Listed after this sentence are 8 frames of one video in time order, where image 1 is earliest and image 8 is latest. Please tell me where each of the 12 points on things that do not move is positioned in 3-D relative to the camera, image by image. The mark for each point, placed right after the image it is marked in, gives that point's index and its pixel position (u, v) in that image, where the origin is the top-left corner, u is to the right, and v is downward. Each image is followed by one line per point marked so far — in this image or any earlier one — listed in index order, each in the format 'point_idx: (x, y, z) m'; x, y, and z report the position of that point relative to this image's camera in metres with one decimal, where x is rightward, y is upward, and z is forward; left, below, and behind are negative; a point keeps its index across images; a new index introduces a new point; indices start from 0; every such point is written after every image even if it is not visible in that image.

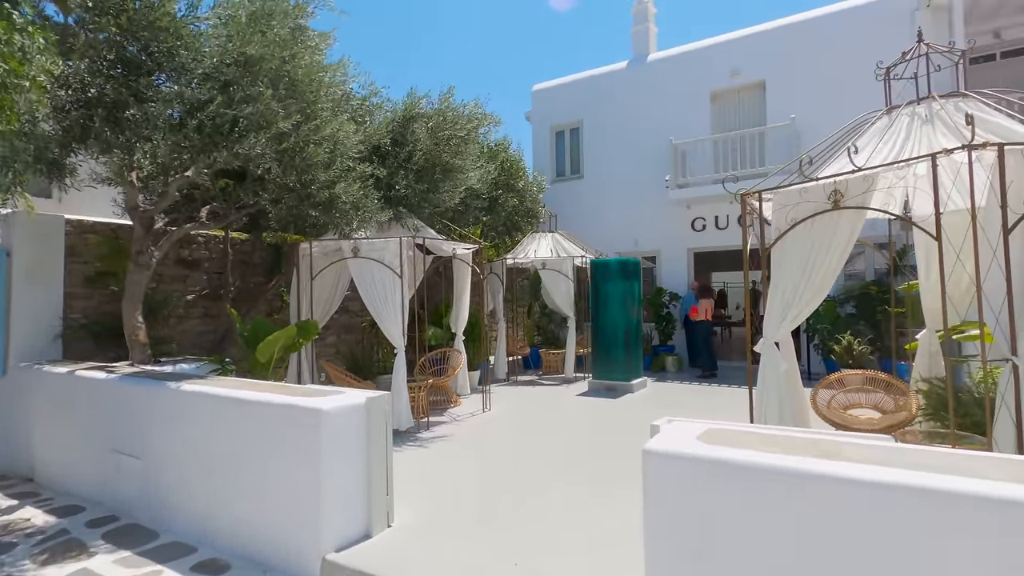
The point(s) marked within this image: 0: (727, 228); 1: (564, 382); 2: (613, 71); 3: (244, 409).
0: (+4.9, +1.3, +12.2) m
1: (+1.0, -1.9, +10.7) m
2: (+2.6, +5.6, +13.9) m
3: (-2.0, -0.9, +4.1) m
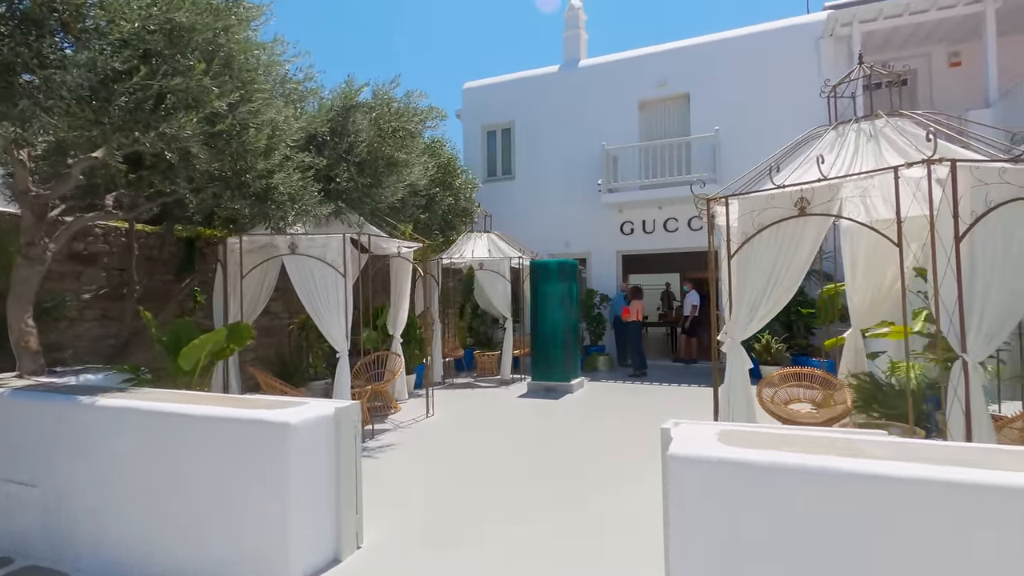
0: (+3.4, +1.3, +12.7) m
1: (-0.2, -1.9, +10.6) m
2: (+0.8, +5.6, +14.0) m
3: (-2.1, -0.9, +3.5) m
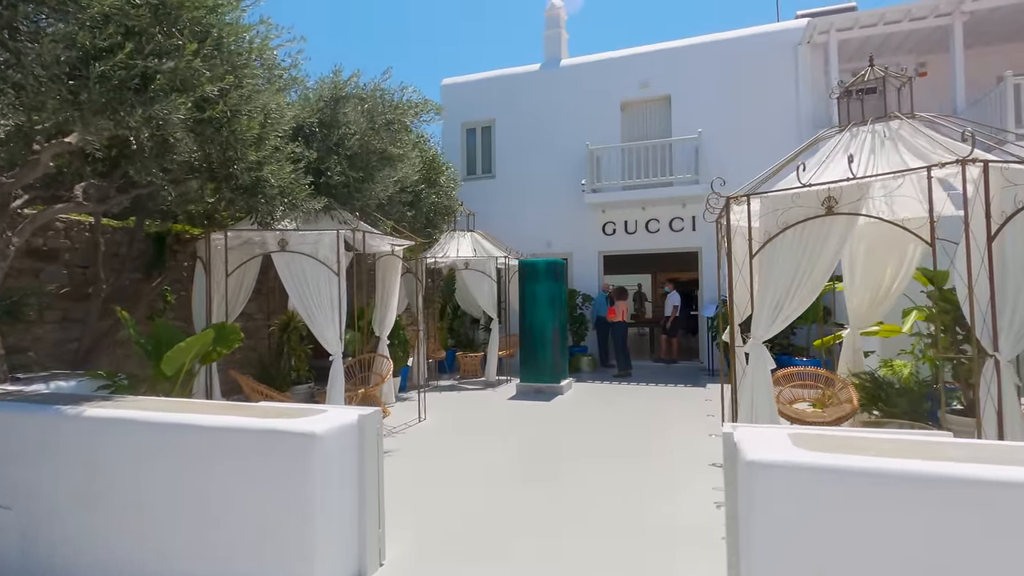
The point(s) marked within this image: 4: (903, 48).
0: (+3.0, +1.3, +12.7) m
1: (-0.5, -1.9, +10.4) m
2: (+0.3, +5.6, +13.8) m
3: (-1.9, -0.9, +3.2) m
4: (+8.2, +5.1, +11.3) m
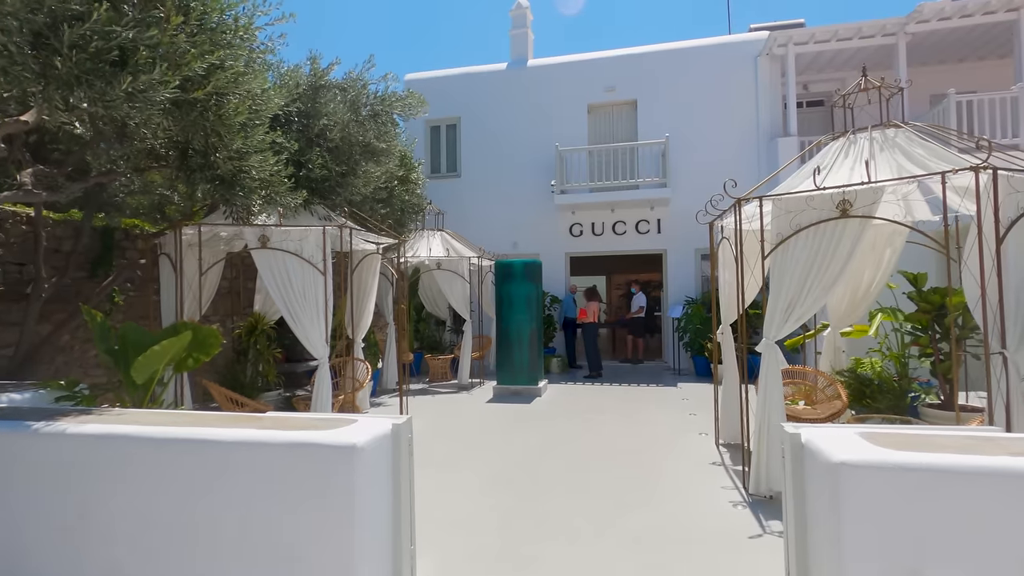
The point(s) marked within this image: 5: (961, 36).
0: (+2.2, +1.3, +12.9) m
1: (-1.0, -1.9, +10.1) m
2: (-0.5, +5.5, +13.7) m
3: (-1.6, -0.9, +2.9) m
4: (+7.6, +5.0, +12.1) m
5: (+8.9, +5.0, +10.7) m
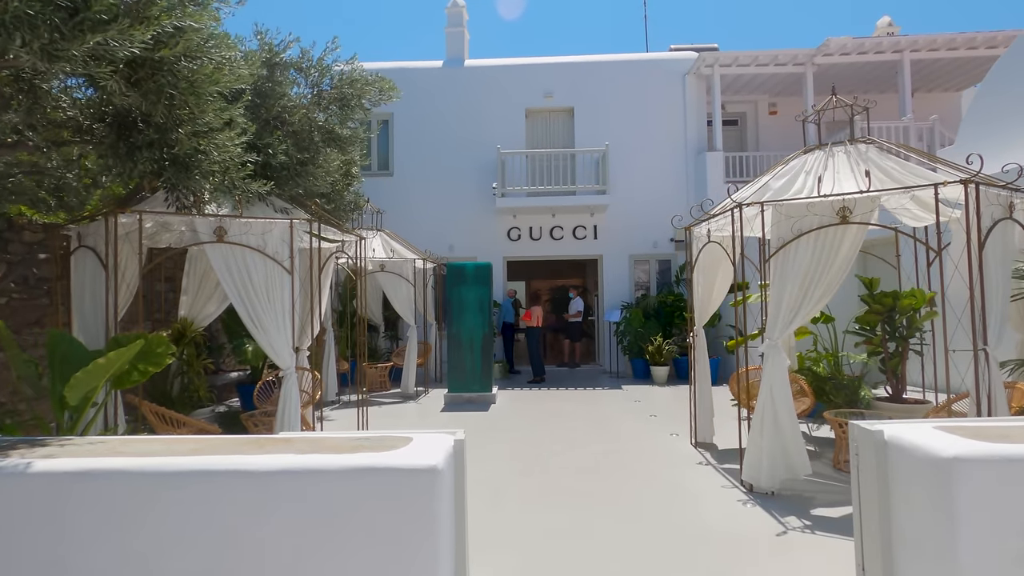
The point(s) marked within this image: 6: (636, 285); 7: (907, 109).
0: (+0.7, +1.1, +12.9) m
1: (-1.9, -2.0, +9.6) m
2: (-2.1, +5.4, +13.2) m
3: (-1.1, -0.9, +2.3) m
4: (+6.1, +4.9, +13.1) m
5: (+7.7, +4.9, +12.1) m
6: (+3.0, +0.1, +12.9) m
7: (+8.3, +3.8, +11.3) m
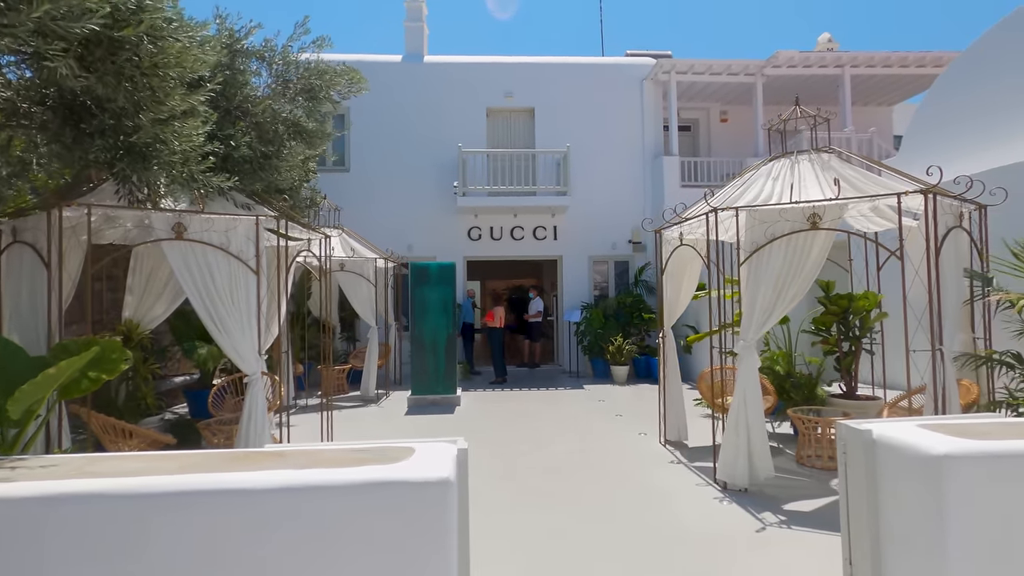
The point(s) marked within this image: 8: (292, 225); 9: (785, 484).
0: (-0.2, +1.1, +12.8) m
1: (-2.5, -2.0, +9.3) m
2: (-3.1, +5.4, +12.9) m
3: (-1.1, -0.9, +2.1) m
4: (+5.2, +4.9, +13.6) m
5: (+6.9, +4.9, +12.7) m
6: (+2.0, +0.1, +13.1) m
7: (+7.5, +3.8, +12.0) m
8: (-2.5, +0.7, +6.1) m
9: (+2.6, -1.8, +5.0) m
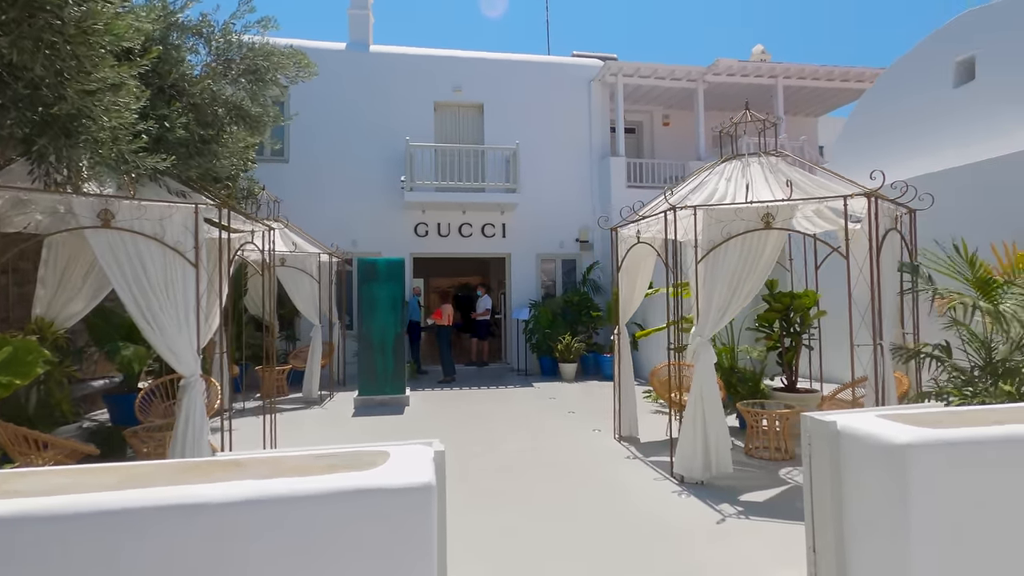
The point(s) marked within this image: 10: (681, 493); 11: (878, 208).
0: (-1.5, +1.2, +12.6) m
1: (-3.4, -1.9, +8.8) m
2: (-4.3, +5.5, +12.4) m
3: (-1.1, -0.9, +1.9) m
4: (+3.8, +4.9, +14.0) m
5: (+5.6, +4.9, +13.3) m
6: (+0.8, +0.1, +13.1) m
7: (+6.3, +3.8, +12.7) m
8: (-3.0, +0.8, +5.7) m
9: (+2.2, -1.8, +5.2) m
10: (+1.5, -1.8, +4.8) m
11: (+3.2, +0.7, +4.7) m
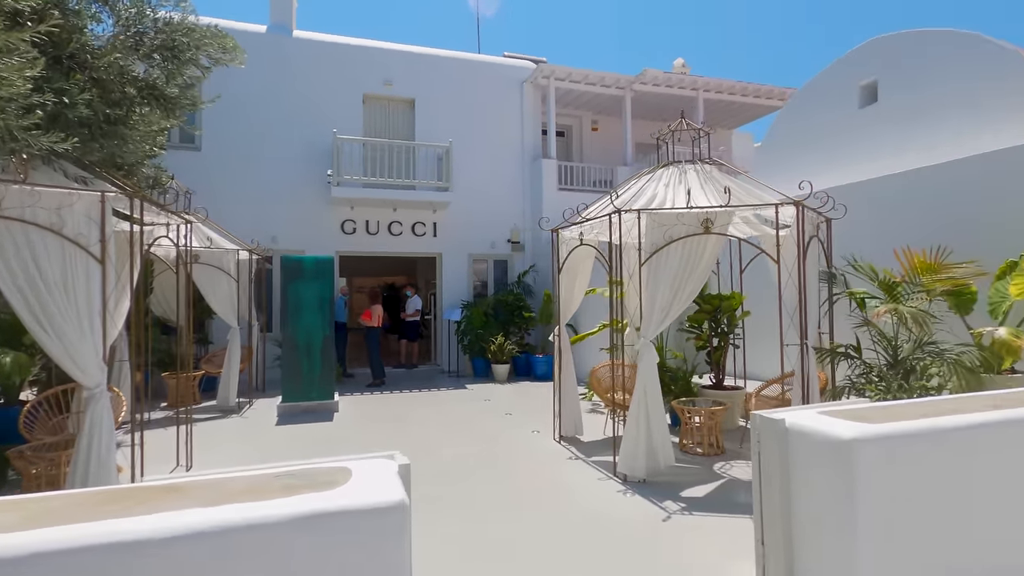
0: (-3.0, +1.2, +12.2) m
1: (-4.4, -1.9, +8.2) m
2: (-5.7, +5.5, +11.5) m
3: (-1.1, -0.9, +1.6) m
4: (+2.0, +4.9, +14.3) m
5: (+3.9, +4.9, +13.9) m
6: (-0.9, +0.1, +13.0) m
7: (+4.7, +3.7, +13.4) m
8: (-3.5, +0.8, +5.1) m
9: (+1.6, -1.8, +5.3) m
10: (+1.0, -1.9, +4.9) m
11: (+2.7, +0.7, +5.0) m
